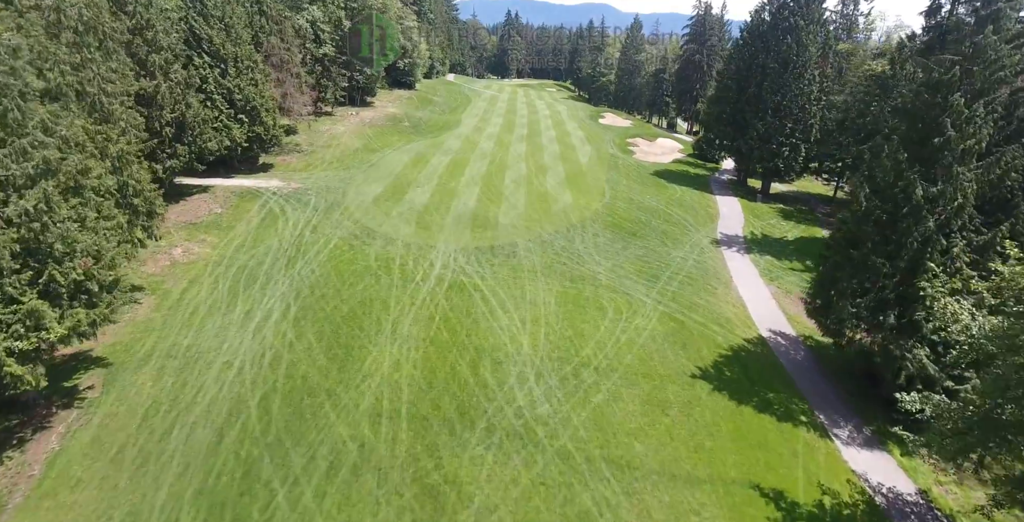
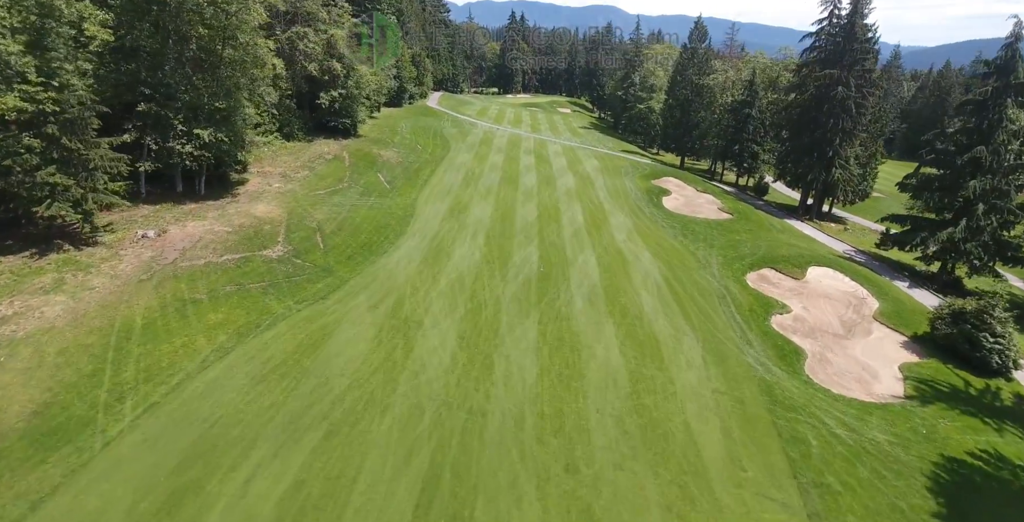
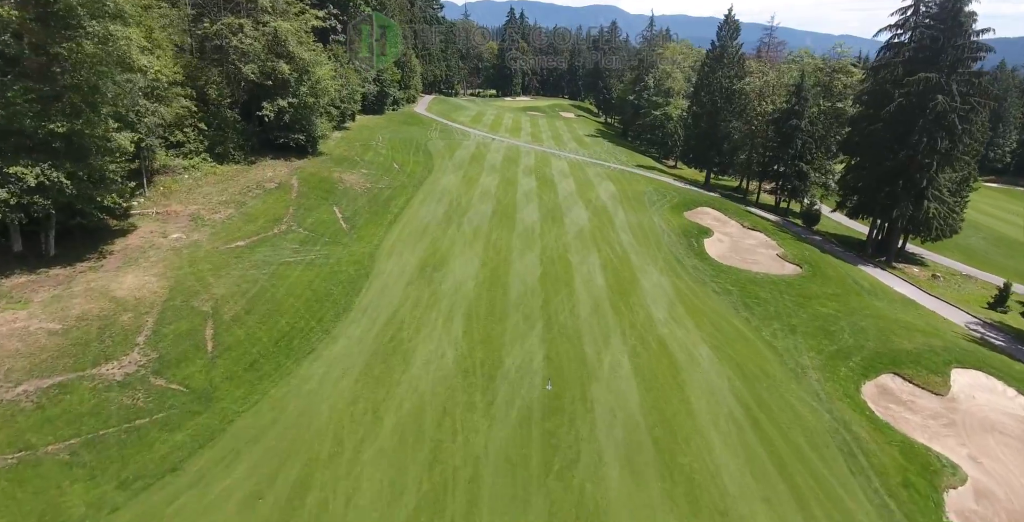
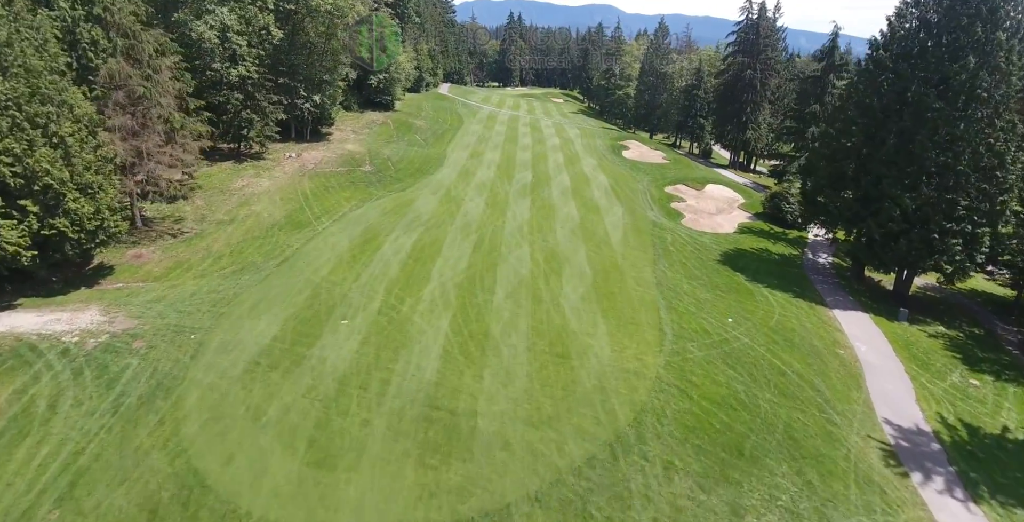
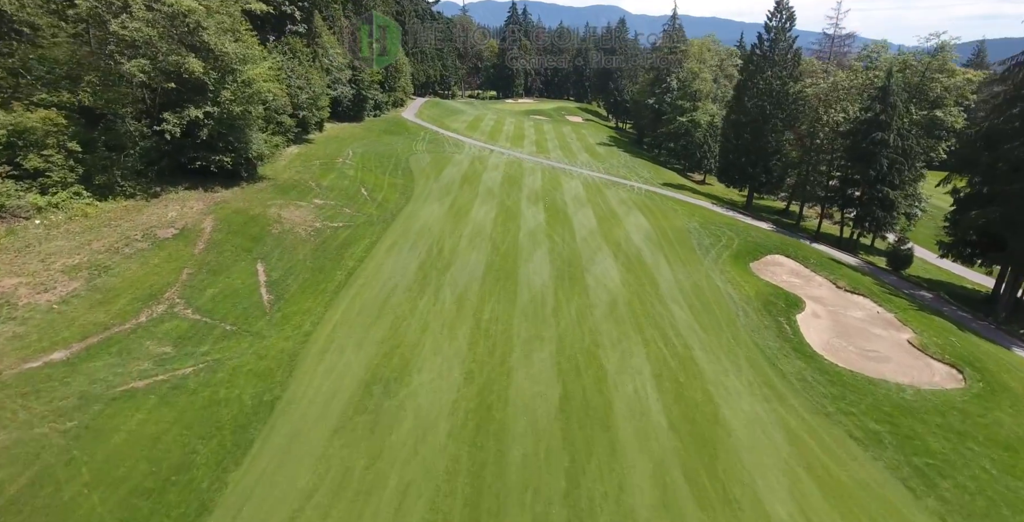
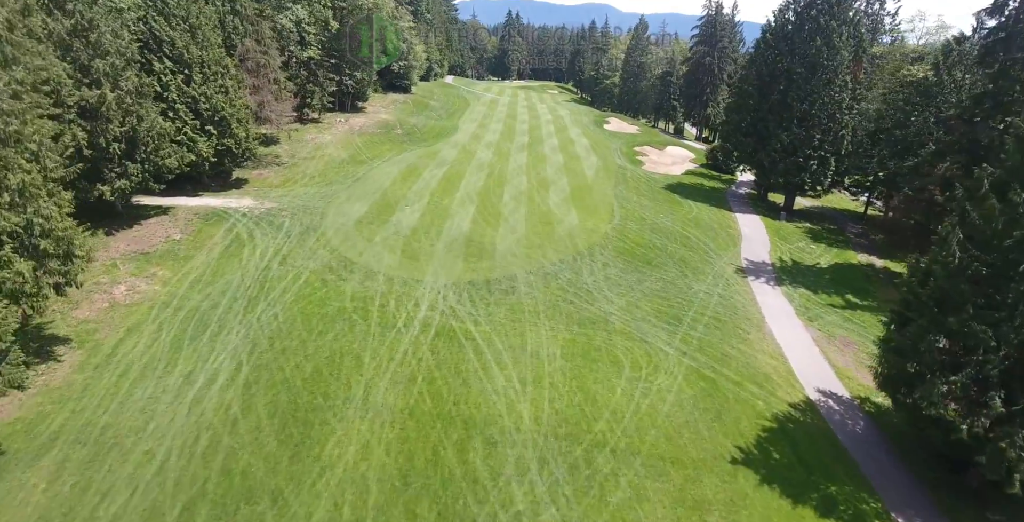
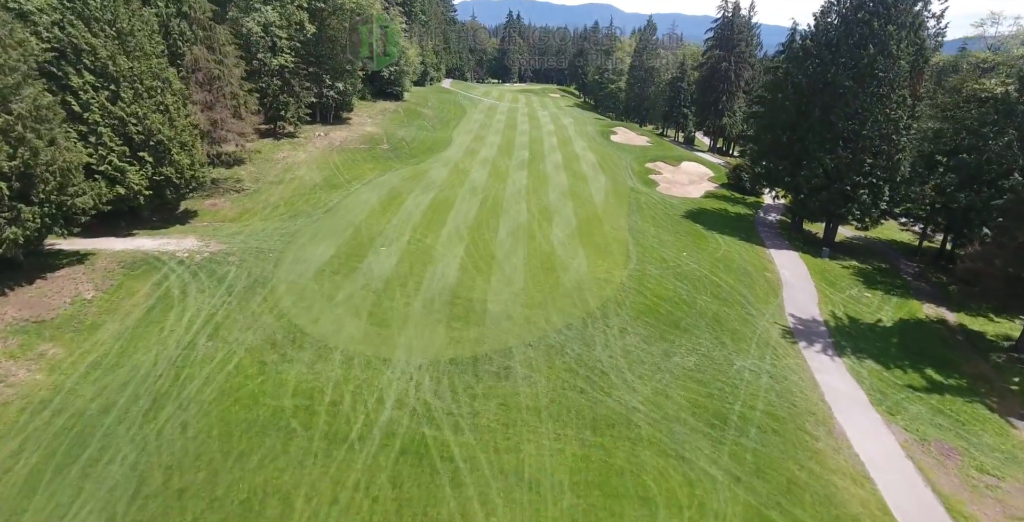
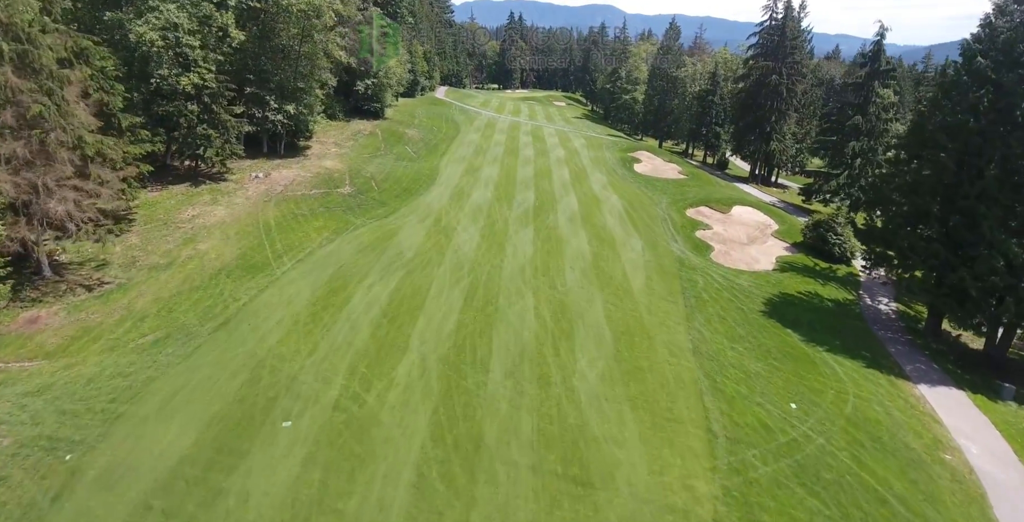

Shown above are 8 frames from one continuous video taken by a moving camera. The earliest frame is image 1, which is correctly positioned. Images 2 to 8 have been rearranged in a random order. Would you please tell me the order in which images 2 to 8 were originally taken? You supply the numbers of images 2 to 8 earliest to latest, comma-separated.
6, 7, 4, 8, 2, 3, 5
